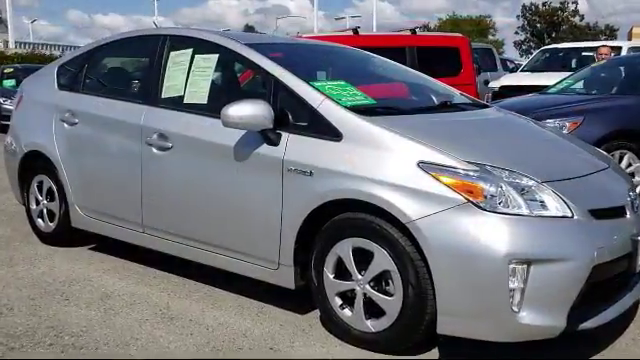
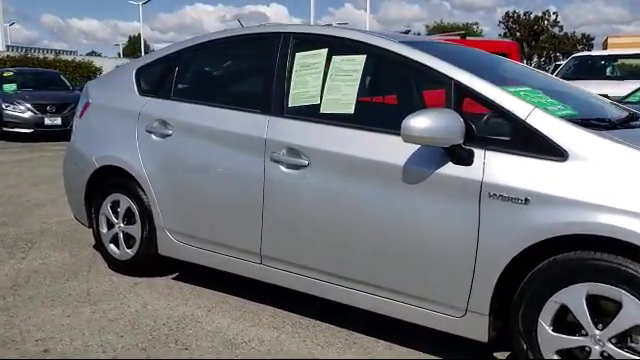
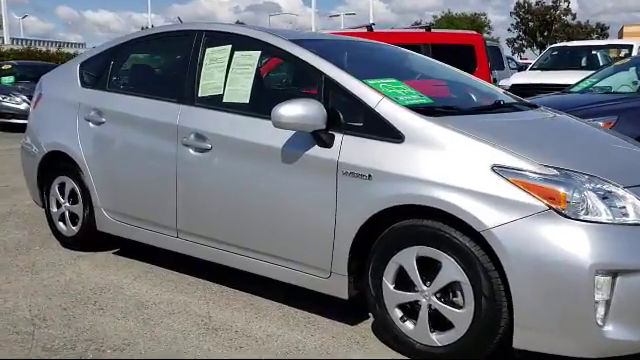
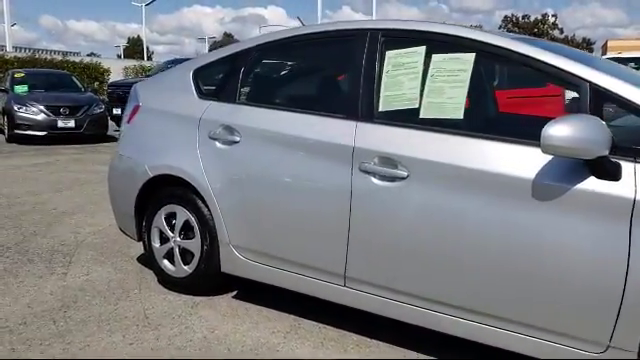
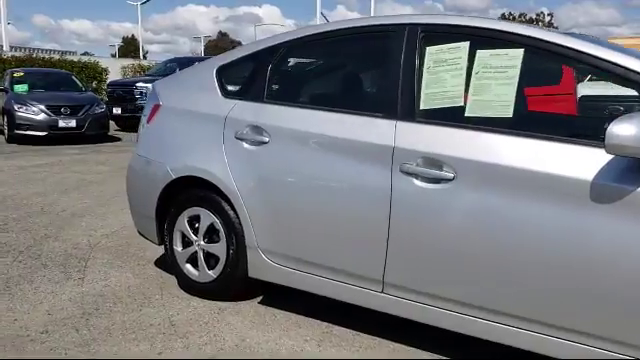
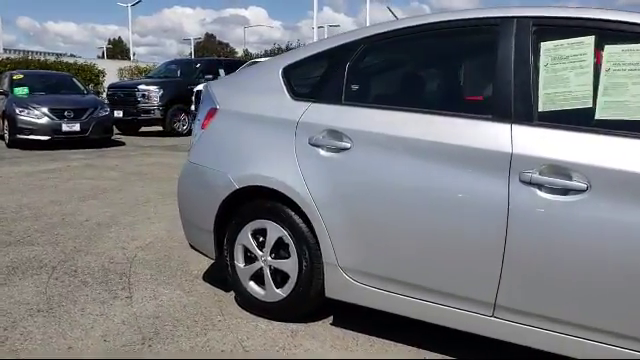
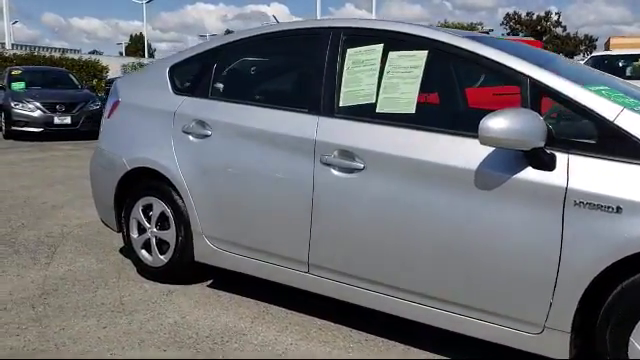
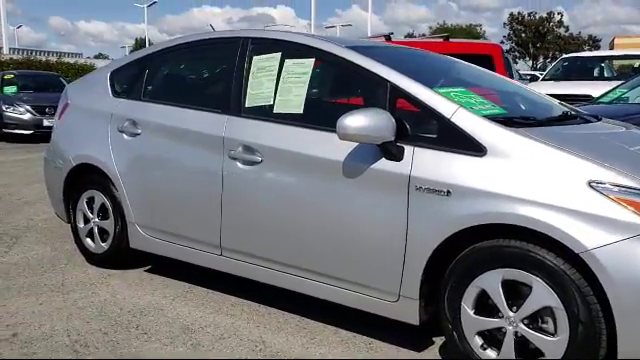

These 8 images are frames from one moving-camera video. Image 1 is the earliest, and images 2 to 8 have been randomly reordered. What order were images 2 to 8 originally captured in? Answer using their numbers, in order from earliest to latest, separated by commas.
3, 8, 2, 7, 4, 5, 6
